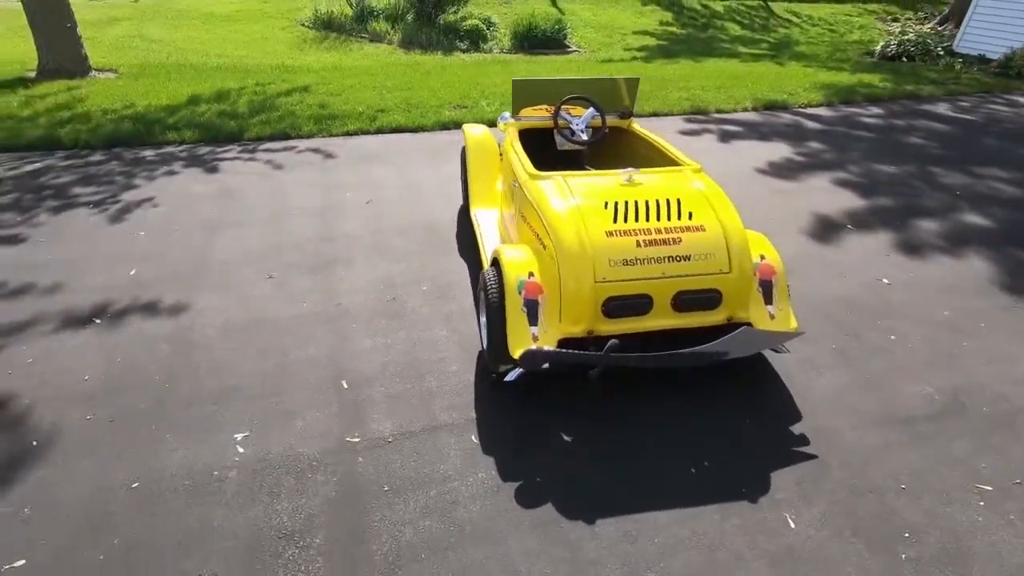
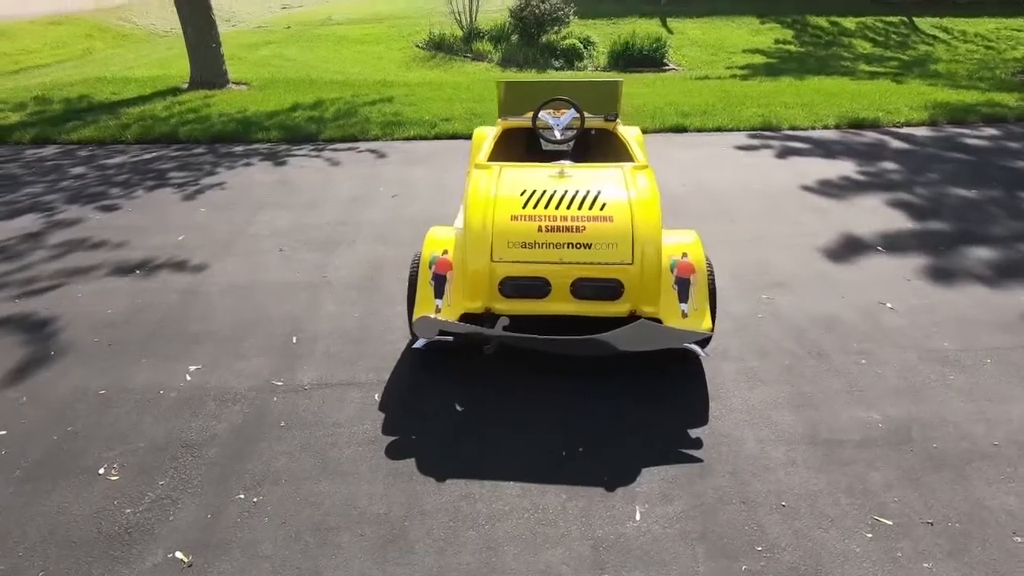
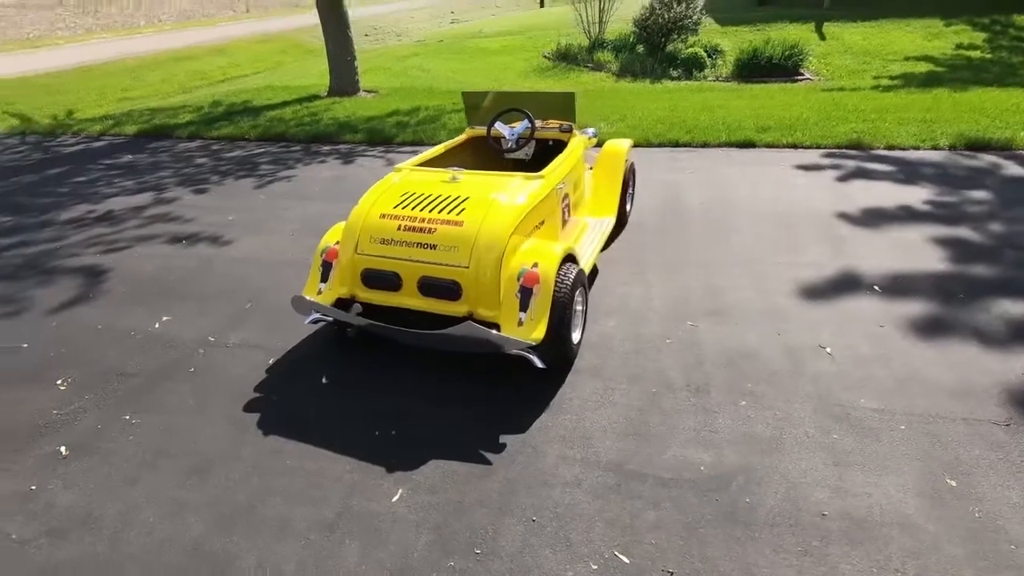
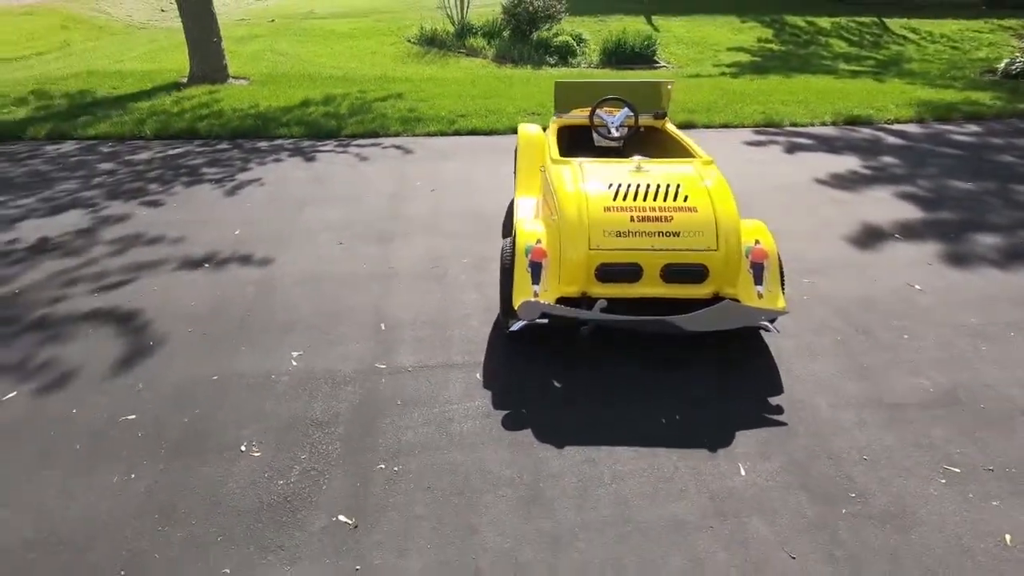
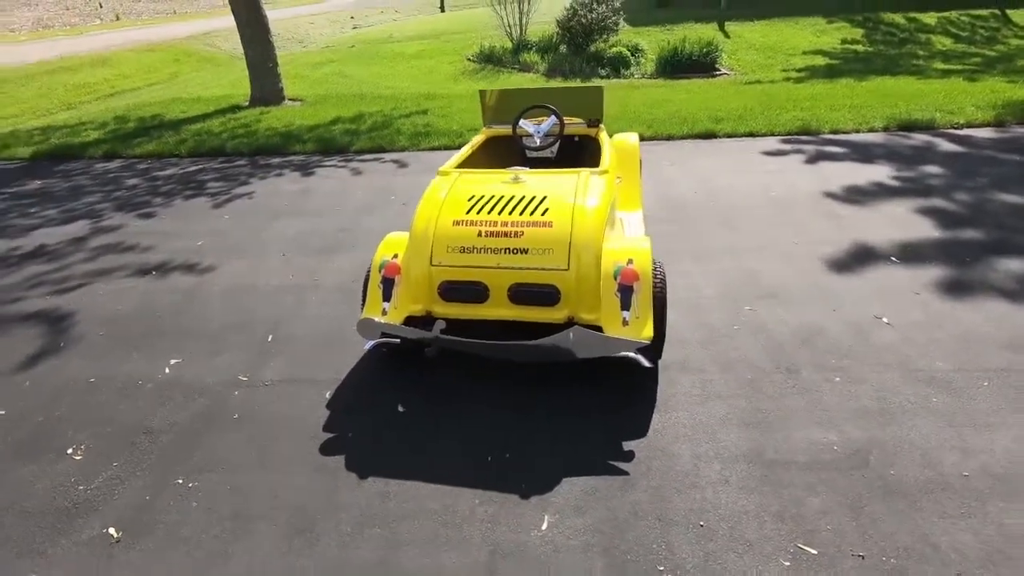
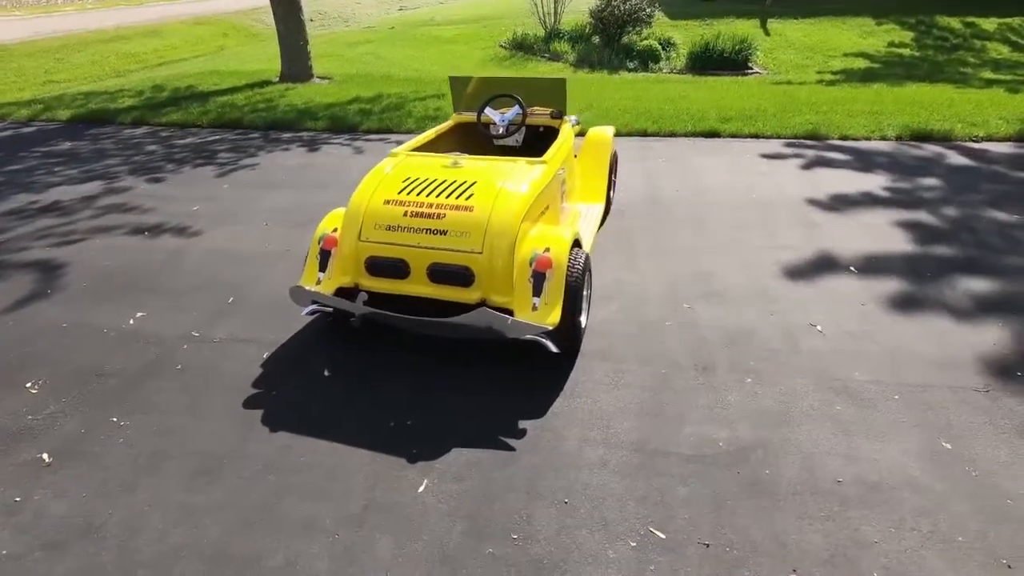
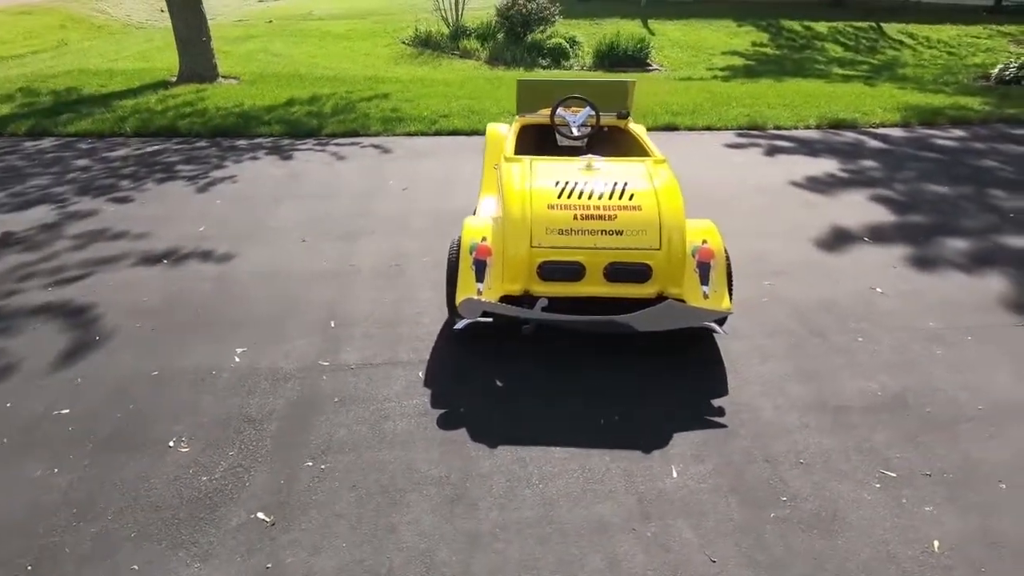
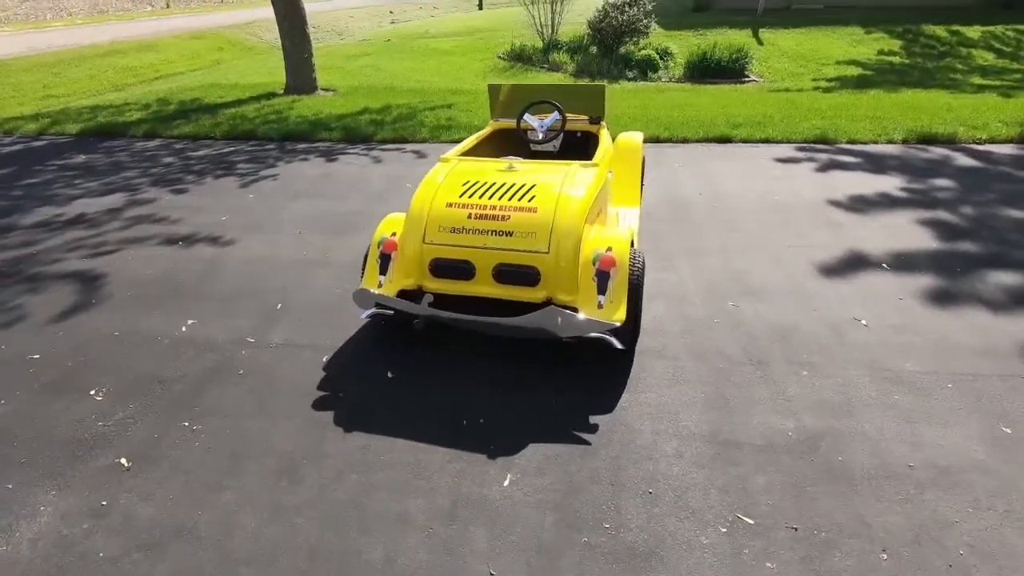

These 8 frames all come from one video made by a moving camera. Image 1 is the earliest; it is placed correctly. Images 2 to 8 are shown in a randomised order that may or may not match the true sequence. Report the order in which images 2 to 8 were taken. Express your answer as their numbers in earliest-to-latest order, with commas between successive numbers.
4, 7, 2, 5, 8, 6, 3
